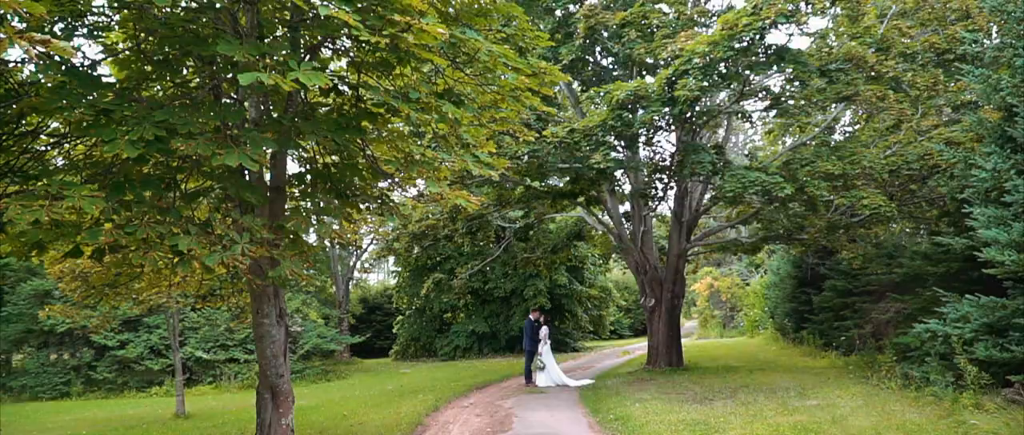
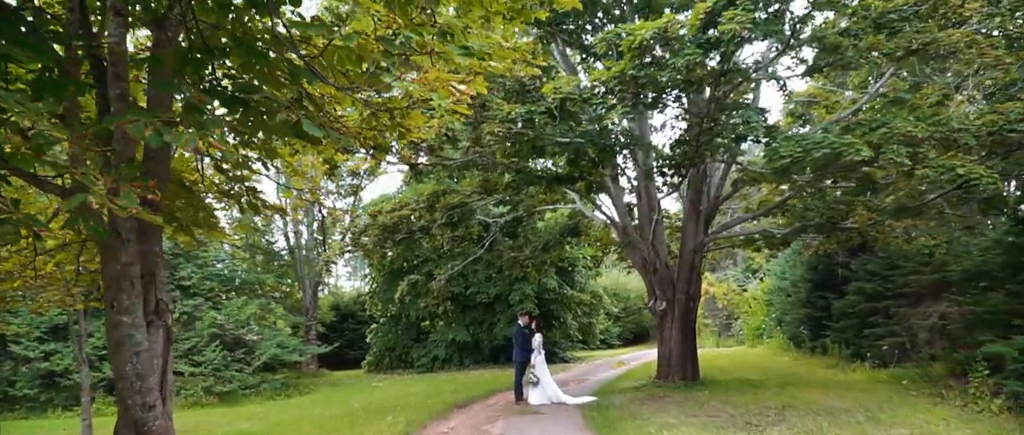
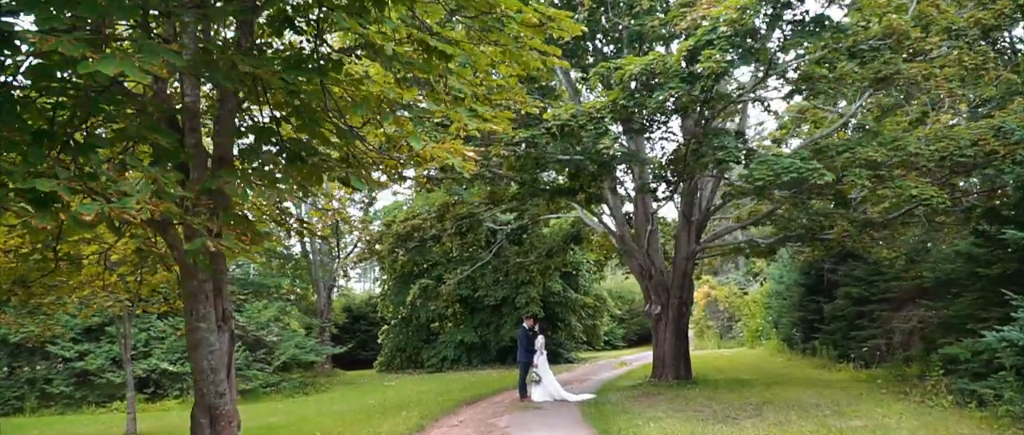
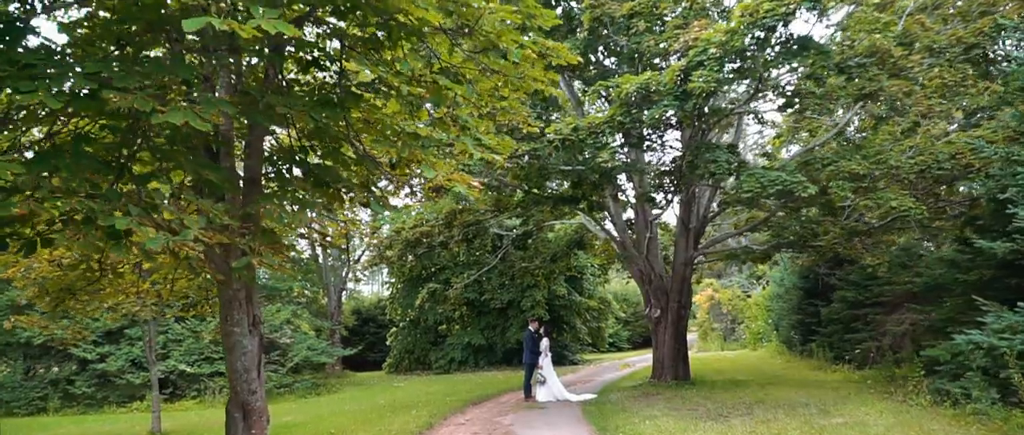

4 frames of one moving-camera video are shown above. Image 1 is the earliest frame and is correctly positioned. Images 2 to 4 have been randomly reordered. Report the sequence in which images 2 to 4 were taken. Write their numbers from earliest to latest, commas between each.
4, 3, 2
